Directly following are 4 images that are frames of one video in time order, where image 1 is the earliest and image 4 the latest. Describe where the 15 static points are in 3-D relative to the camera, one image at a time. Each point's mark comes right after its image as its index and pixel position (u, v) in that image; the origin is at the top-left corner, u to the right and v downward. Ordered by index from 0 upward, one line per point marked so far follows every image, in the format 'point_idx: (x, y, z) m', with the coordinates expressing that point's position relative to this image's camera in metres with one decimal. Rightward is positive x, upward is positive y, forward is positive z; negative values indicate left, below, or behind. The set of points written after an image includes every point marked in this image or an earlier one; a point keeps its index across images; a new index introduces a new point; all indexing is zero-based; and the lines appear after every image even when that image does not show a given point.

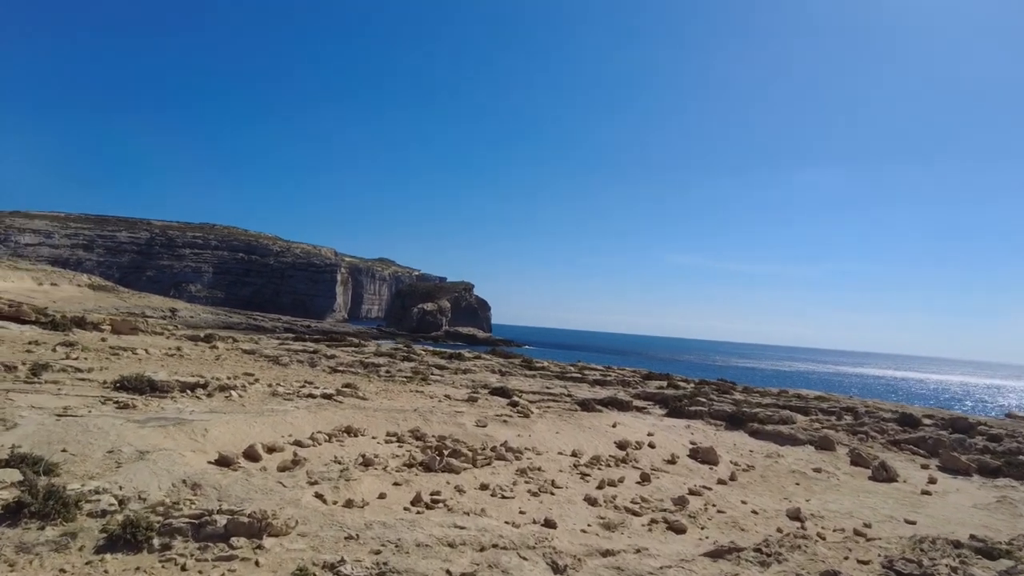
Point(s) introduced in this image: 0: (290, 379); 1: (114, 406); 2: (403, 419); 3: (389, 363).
0: (-6.1, -2.5, +14.3) m
1: (-7.4, -2.2, +9.7) m
2: (-2.8, -3.4, +13.5) m
3: (-4.4, -2.7, +18.7) m
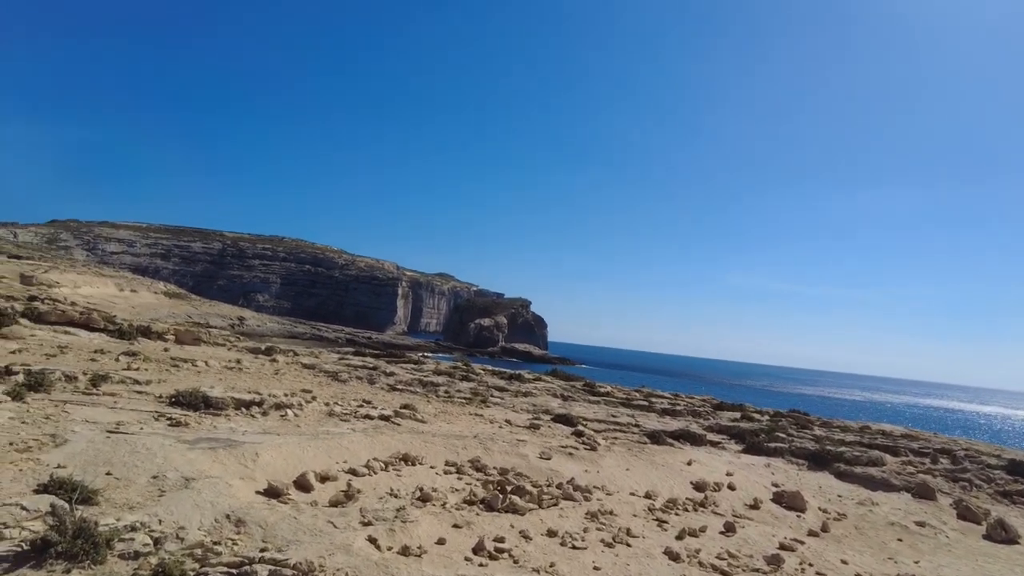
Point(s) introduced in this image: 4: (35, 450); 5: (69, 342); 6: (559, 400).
0: (-4.4, -2.9, +13.7) m
1: (-6.1, -2.4, +9.2) m
2: (-1.2, -3.8, +12.5) m
3: (-2.2, -3.3, +17.8) m
4: (-6.5, -2.2, +7.0) m
5: (-11.0, -1.4, +12.8) m
6: (+1.8, -4.4, +20.0) m
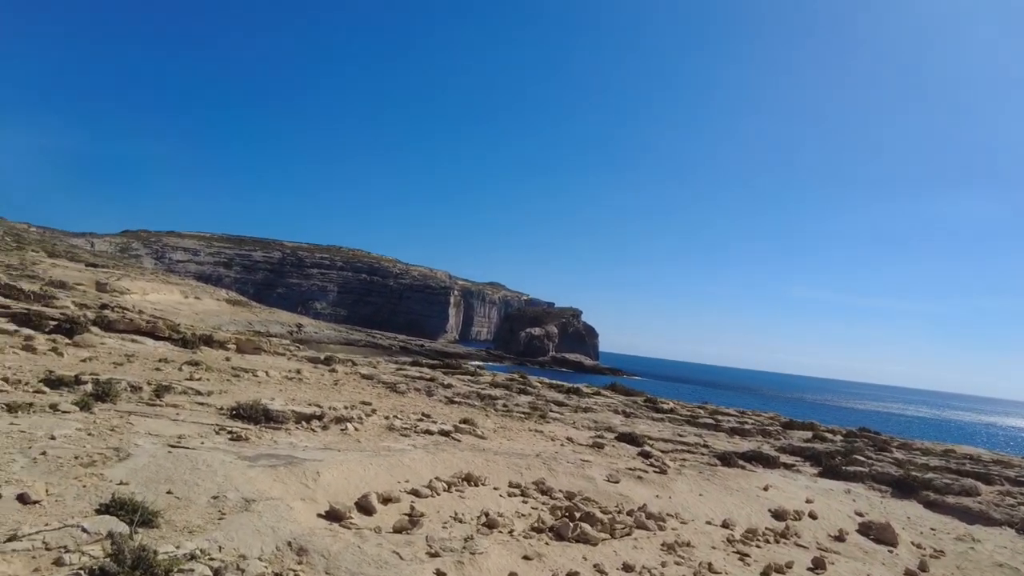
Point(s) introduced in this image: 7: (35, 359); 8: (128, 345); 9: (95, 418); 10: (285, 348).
0: (-2.7, -3.1, +13.2) m
1: (-4.9, -2.6, +8.9) m
2: (+0.3, -4.1, +11.7) m
3: (-0.3, -3.6, +17.1) m
4: (-5.4, -2.3, +6.8) m
5: (-9.4, -1.6, +13.0) m
6: (+4.0, -4.8, +18.9) m
7: (-9.8, -1.5, +10.6) m
8: (-9.9, -1.5, +13.3) m
9: (-6.7, -2.1, +8.3) m
10: (-7.9, -2.1, +18.0) m
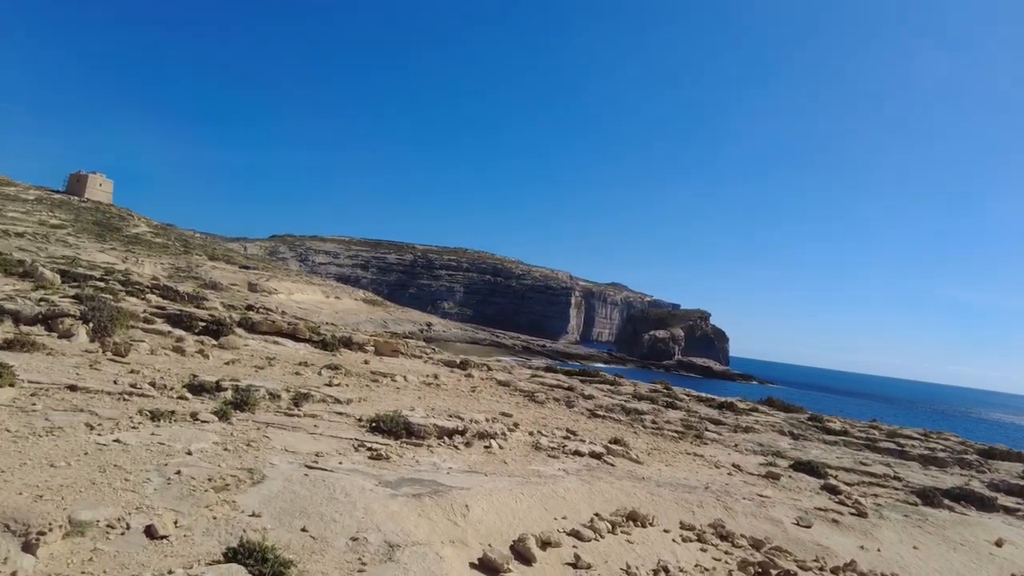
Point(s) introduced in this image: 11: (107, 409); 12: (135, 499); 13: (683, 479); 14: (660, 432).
0: (+0.7, -3.1, +11.6) m
1: (-2.2, -2.6, +7.9) m
2: (+3.5, -4.0, +9.6) m
3: (+4.0, -3.6, +15.0) m
4: (-3.2, -2.3, +5.9) m
5: (-5.9, -1.6, +12.8) m
6: (+8.5, -4.7, +15.9) m
7: (-6.7, -1.5, +10.5) m
8: (-6.2, -1.5, +13.2) m
9: (-4.2, -2.1, +7.7) m
10: (-3.4, -2.1, +17.4) m
11: (-5.7, -1.7, +7.2) m
12: (-3.9, -2.2, +5.4) m
13: (+3.6, -4.0, +10.9) m
14: (+3.8, -3.7, +13.3) m
